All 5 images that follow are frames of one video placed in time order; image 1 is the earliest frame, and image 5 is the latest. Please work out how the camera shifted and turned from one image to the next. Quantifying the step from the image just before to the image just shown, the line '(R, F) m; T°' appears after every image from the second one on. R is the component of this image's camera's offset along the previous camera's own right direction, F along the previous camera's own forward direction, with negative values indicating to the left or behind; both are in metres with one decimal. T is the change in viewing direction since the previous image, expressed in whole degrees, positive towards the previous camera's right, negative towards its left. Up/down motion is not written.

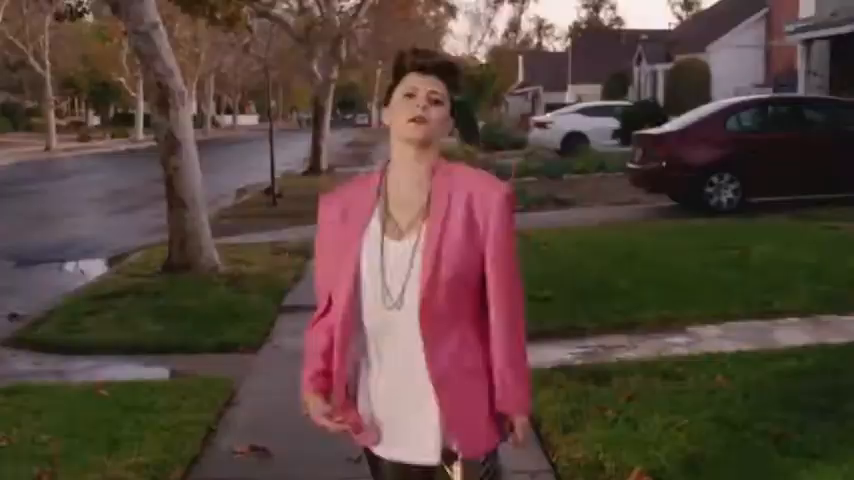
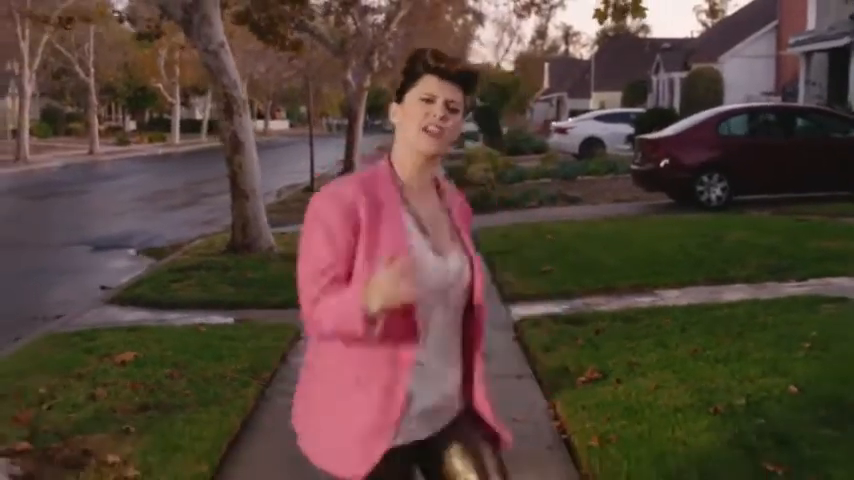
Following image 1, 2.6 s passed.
(+0.1, -2.5) m; -1°
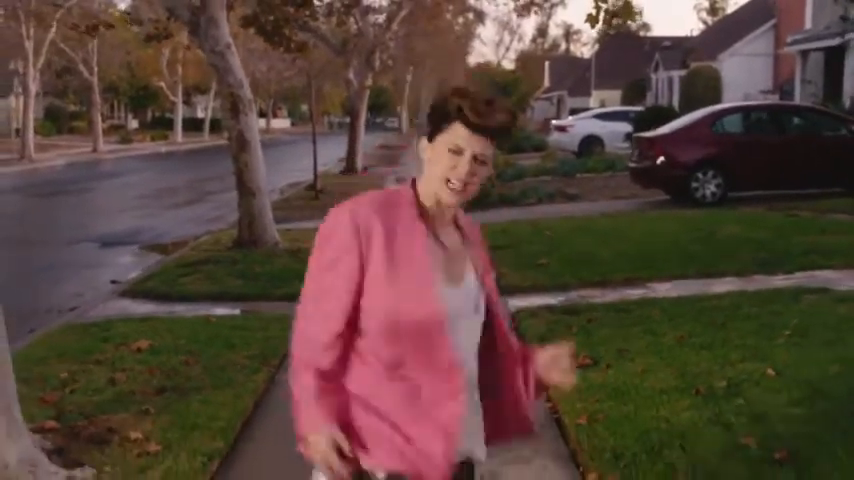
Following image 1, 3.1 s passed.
(0.0, -0.5) m; 0°
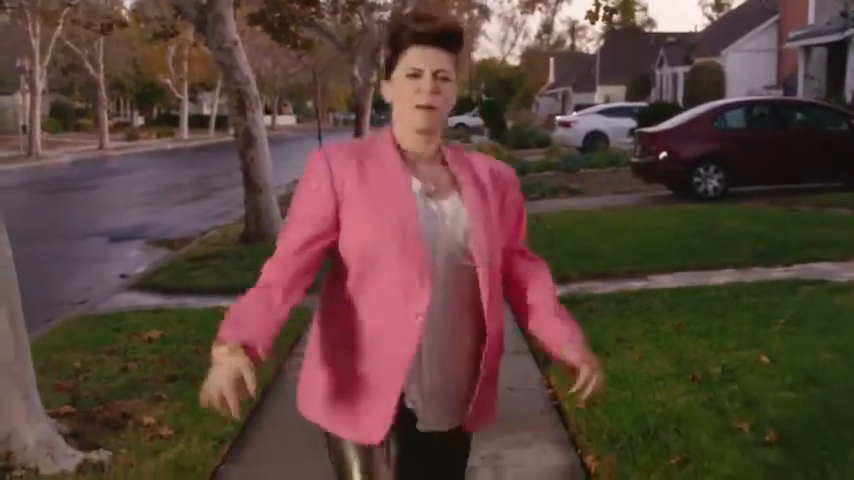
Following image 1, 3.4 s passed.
(0.0, -0.2) m; 0°
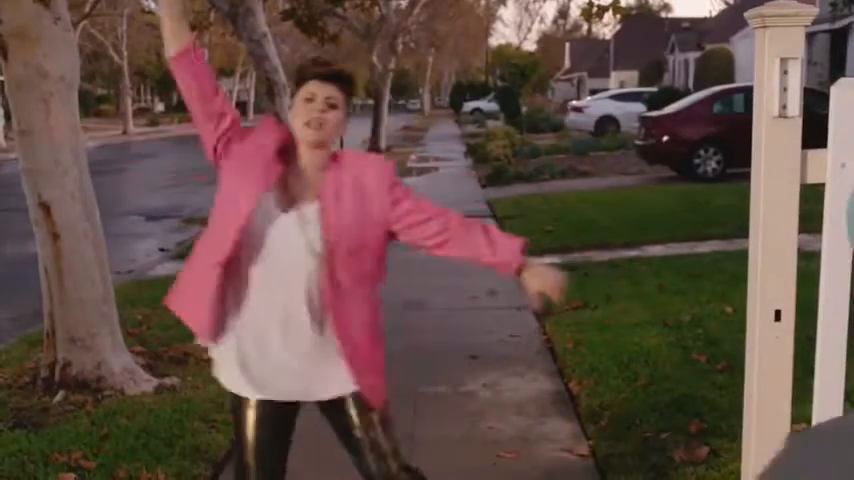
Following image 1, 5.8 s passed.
(0.0, -1.3) m; -1°
